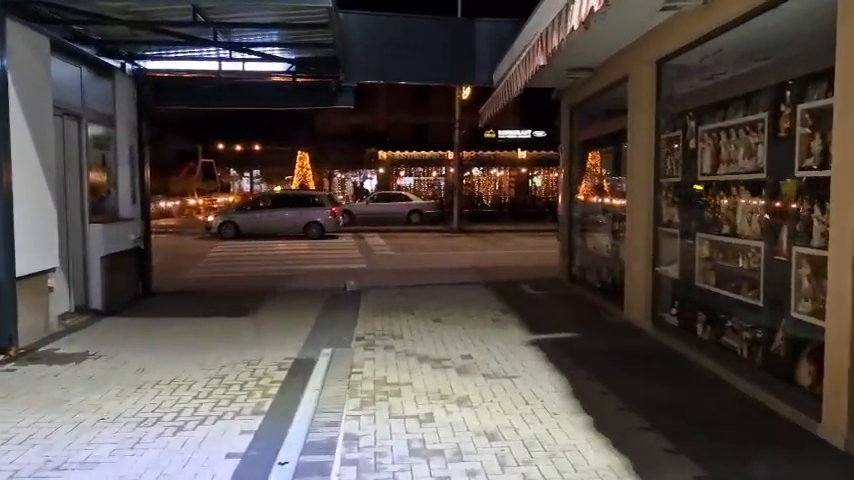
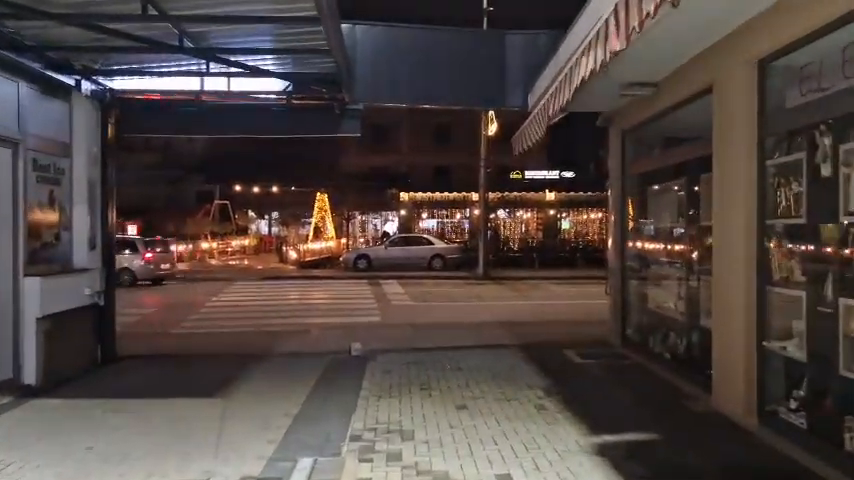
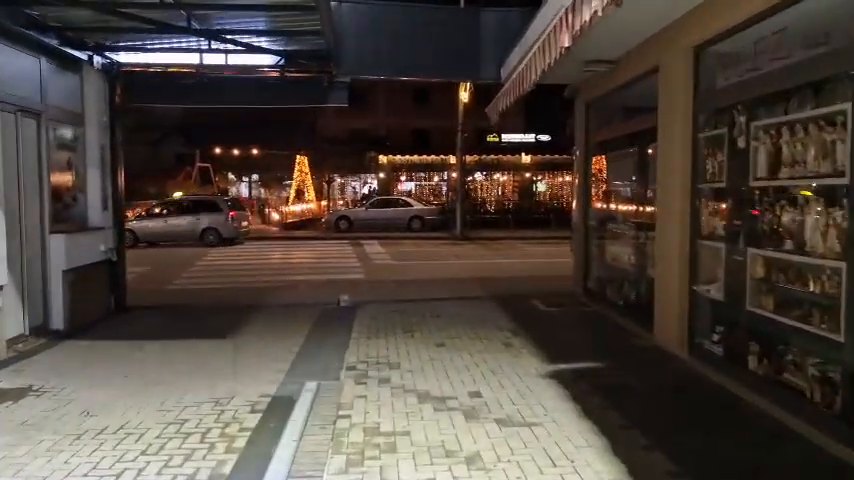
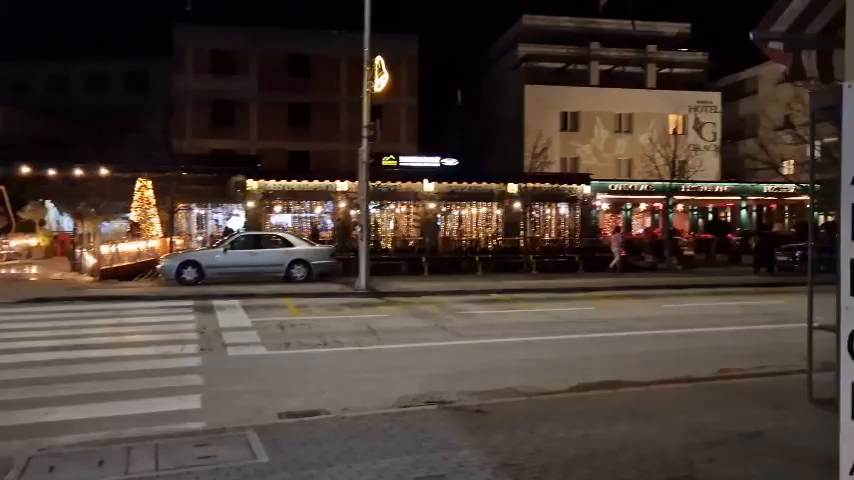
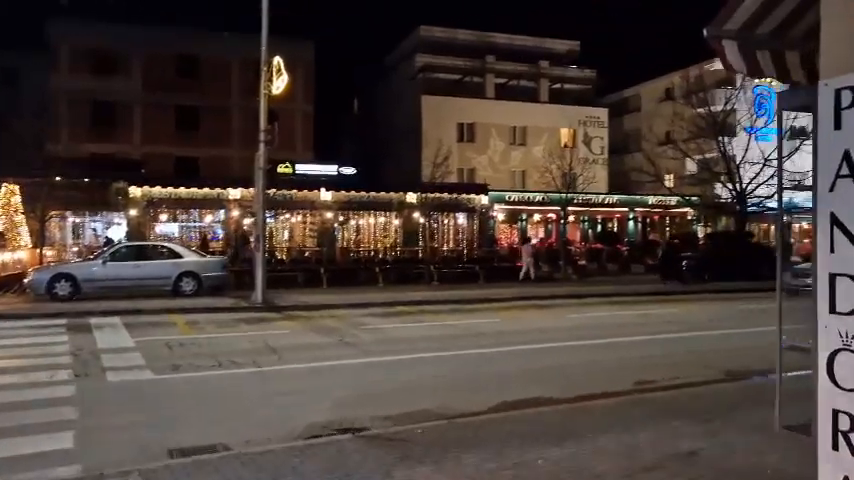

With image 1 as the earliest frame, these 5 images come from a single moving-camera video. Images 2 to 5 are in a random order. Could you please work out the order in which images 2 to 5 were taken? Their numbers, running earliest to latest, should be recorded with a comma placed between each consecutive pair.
3, 2, 4, 5
